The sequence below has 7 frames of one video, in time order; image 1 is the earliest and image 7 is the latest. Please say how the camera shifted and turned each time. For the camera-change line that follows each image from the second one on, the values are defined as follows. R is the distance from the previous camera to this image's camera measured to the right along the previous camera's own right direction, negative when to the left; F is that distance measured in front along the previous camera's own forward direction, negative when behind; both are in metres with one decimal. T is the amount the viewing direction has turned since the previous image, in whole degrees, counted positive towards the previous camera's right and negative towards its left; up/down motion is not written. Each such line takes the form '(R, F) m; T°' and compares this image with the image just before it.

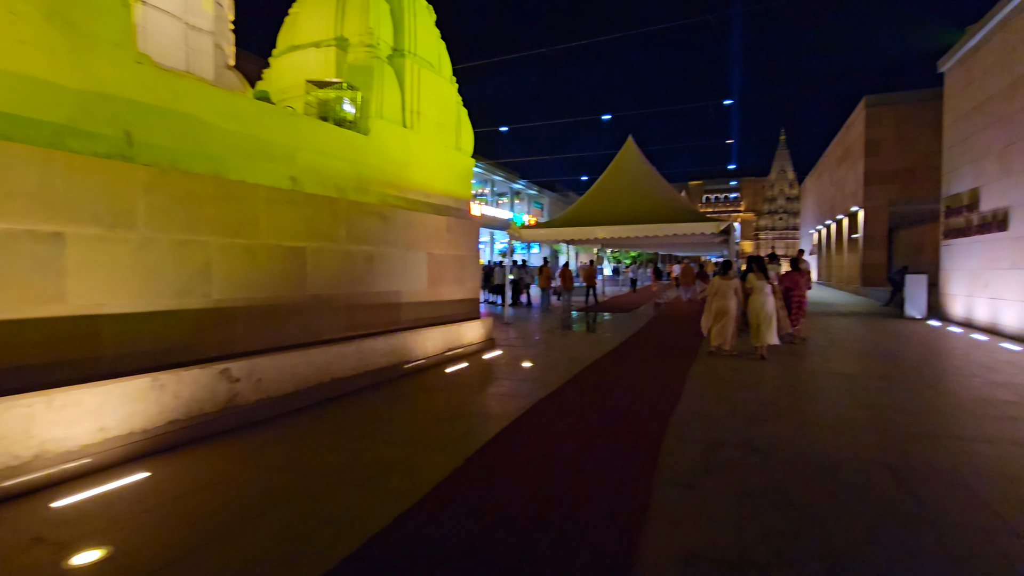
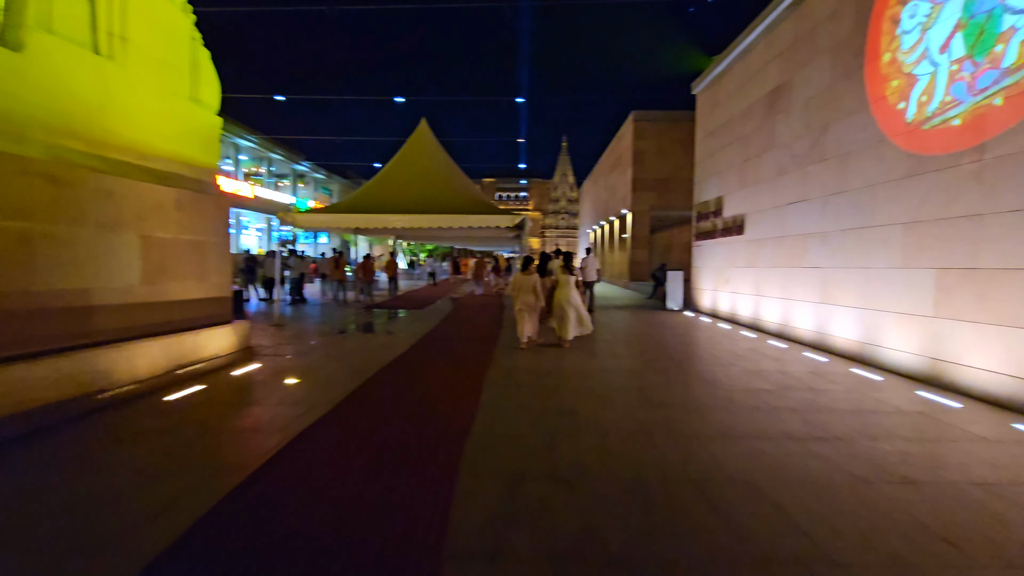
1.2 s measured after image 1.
(+0.4, +1.2) m; +22°
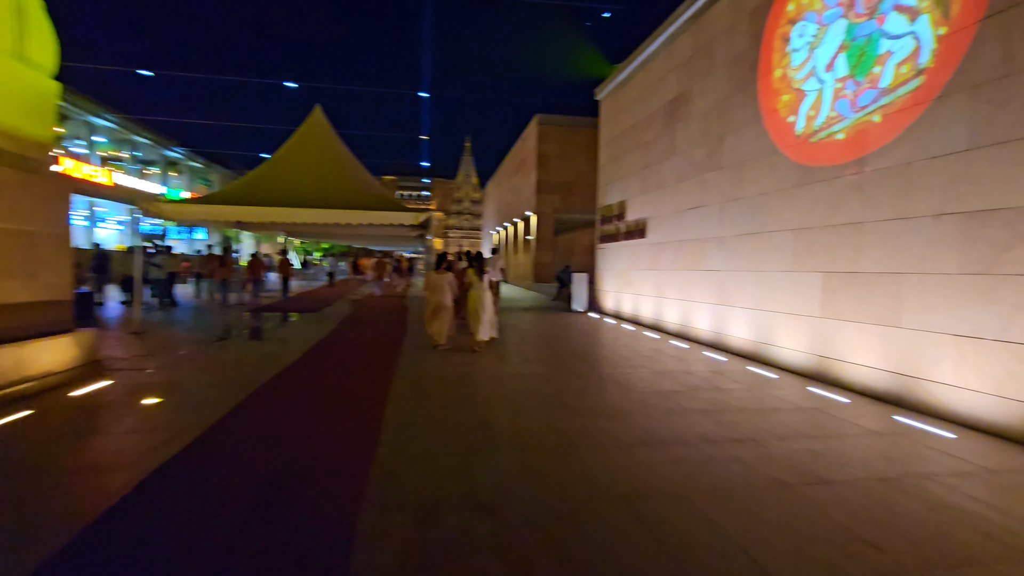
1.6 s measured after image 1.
(-0.1, +0.5) m; +11°
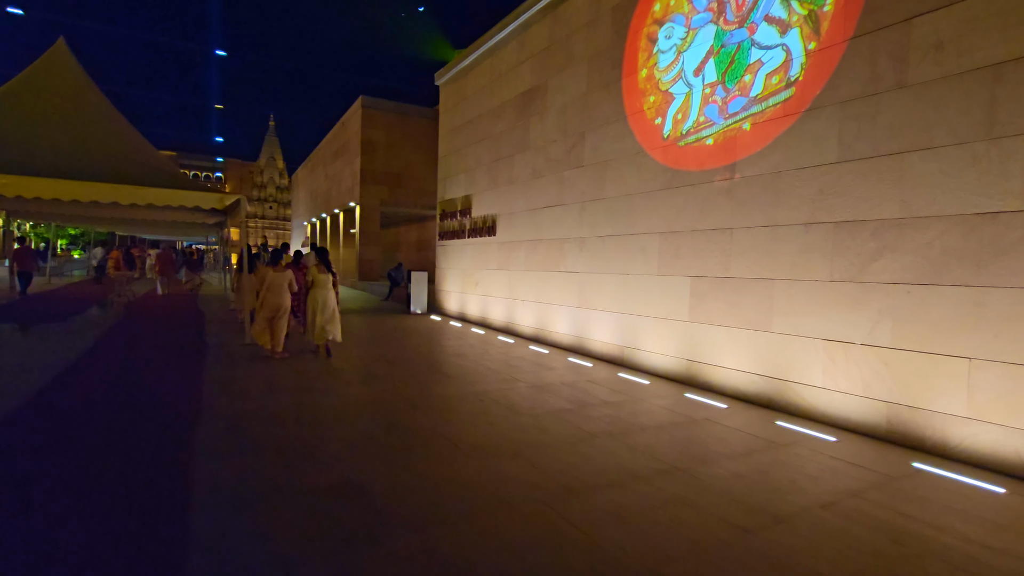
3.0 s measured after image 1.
(-0.5, +1.3) m; +21°
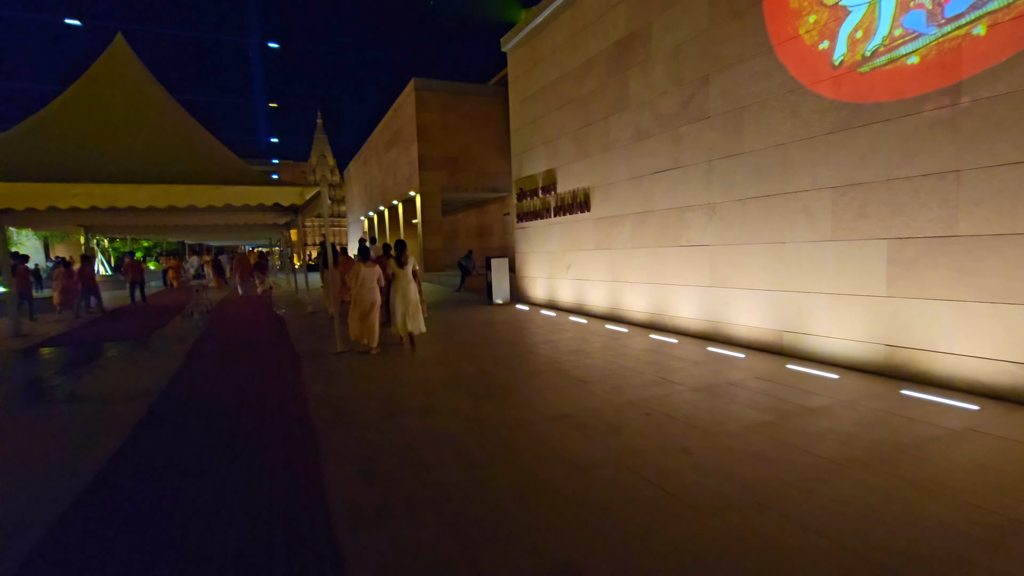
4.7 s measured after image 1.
(-1.1, +1.2) m; -5°
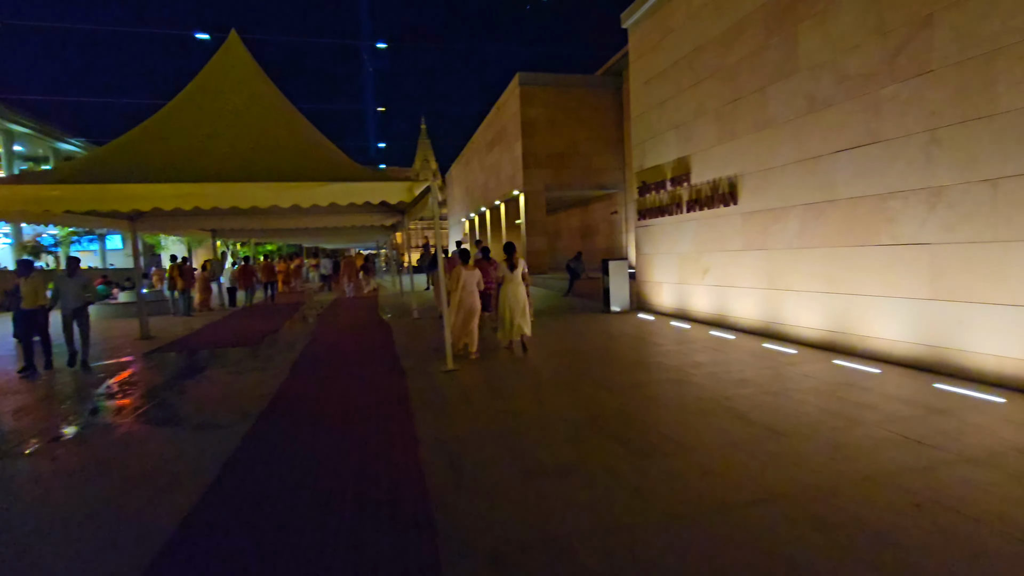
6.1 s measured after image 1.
(-0.6, +1.2) m; -11°
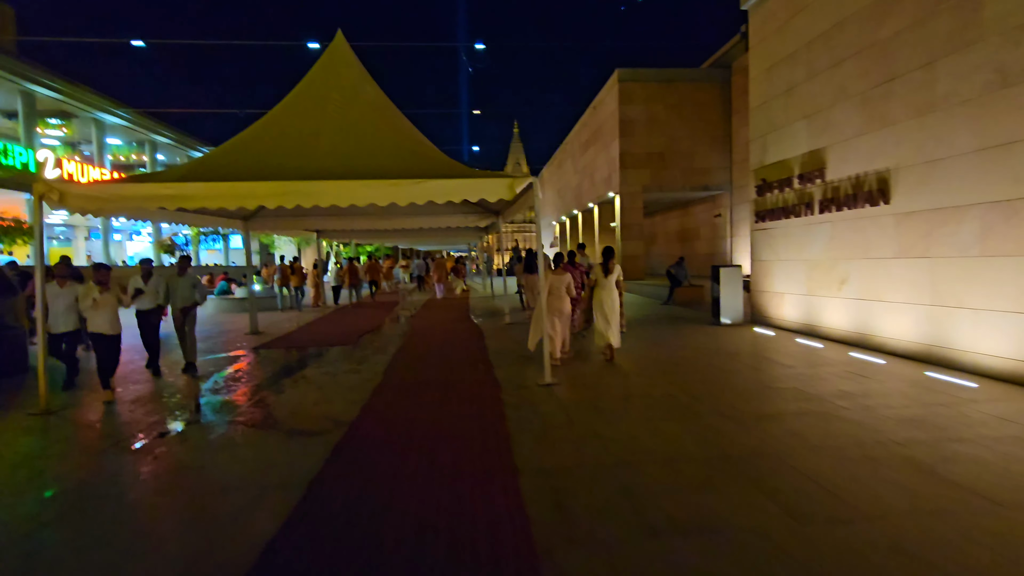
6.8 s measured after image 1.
(-0.2, +0.6) m; -10°
